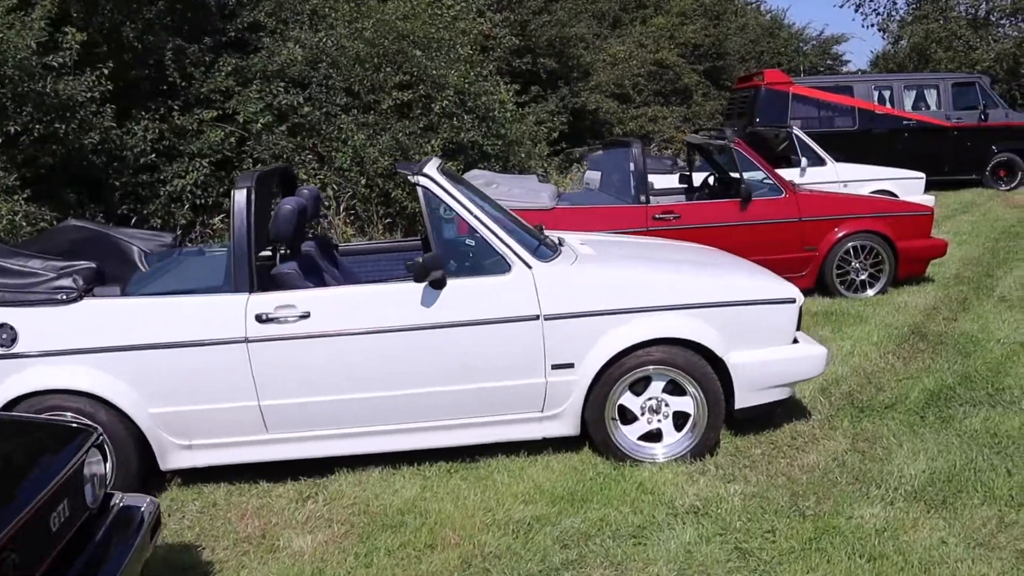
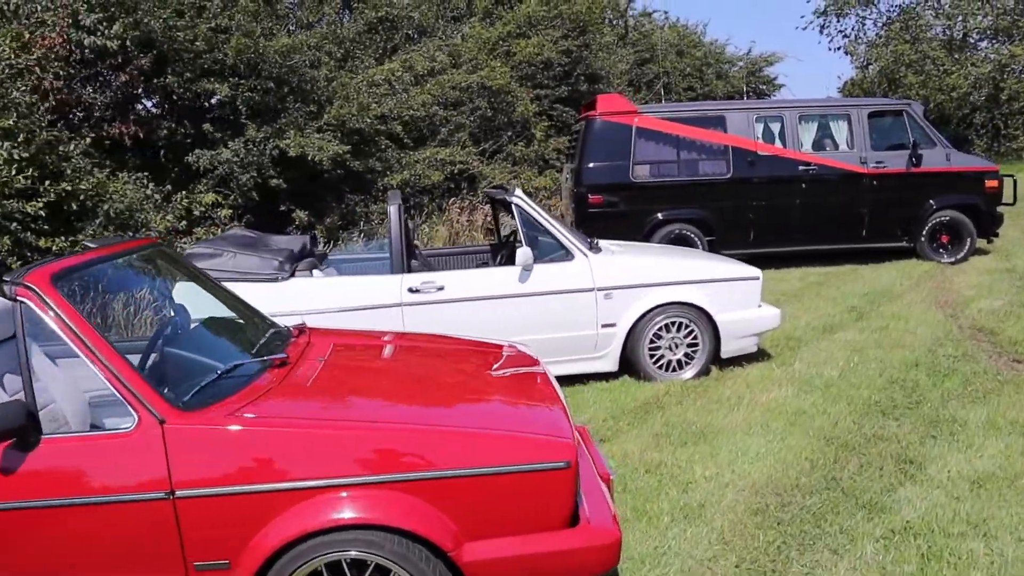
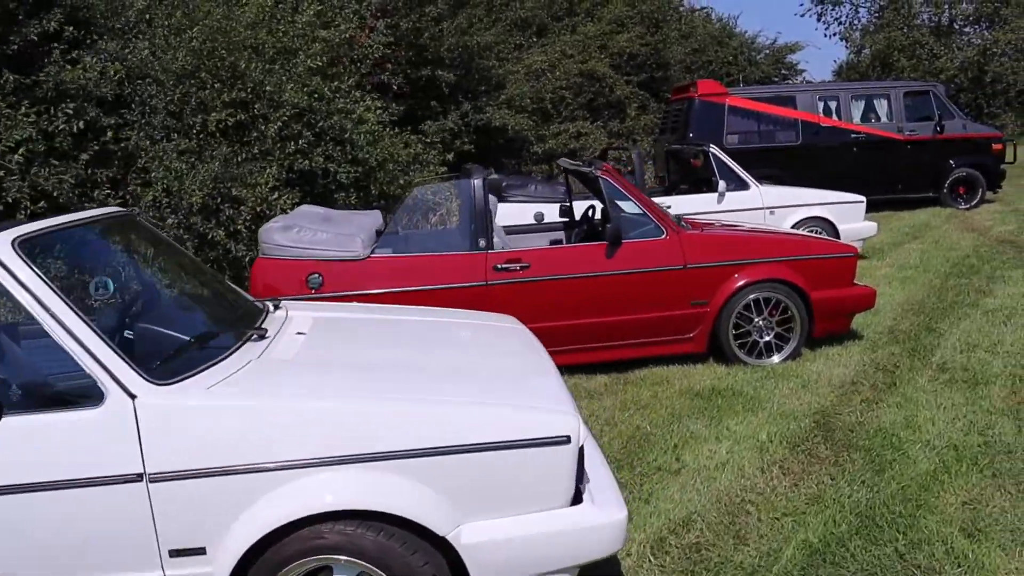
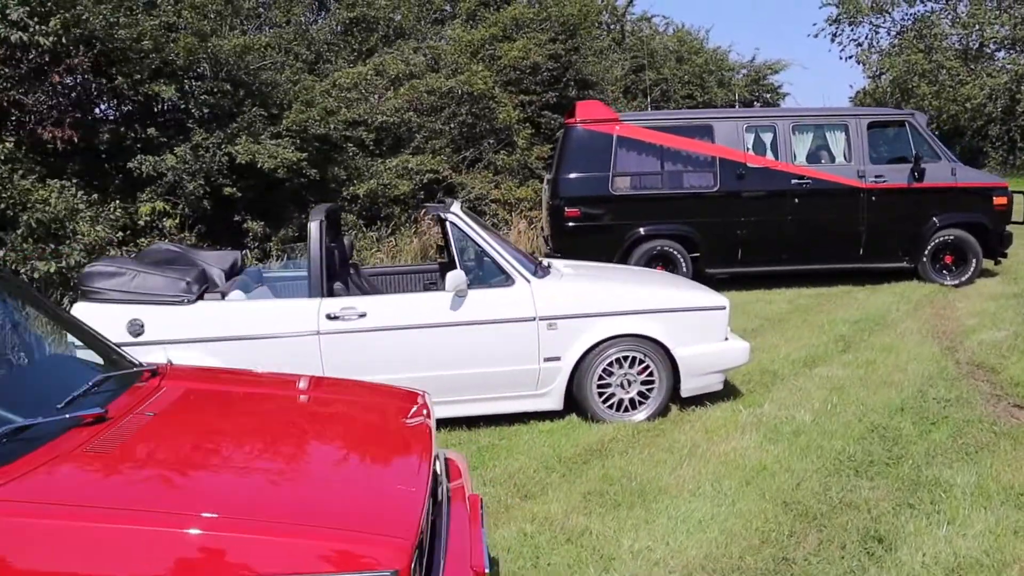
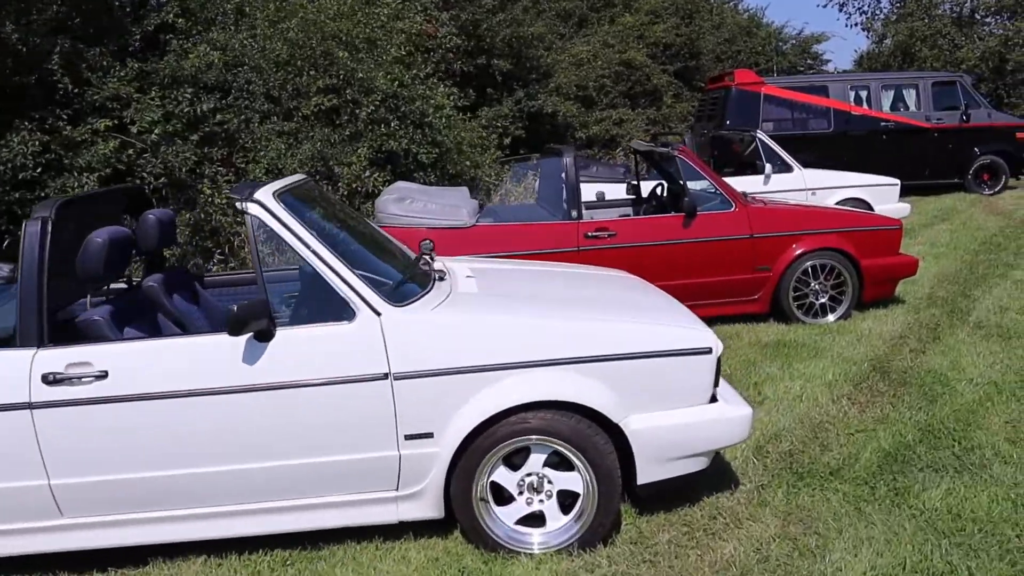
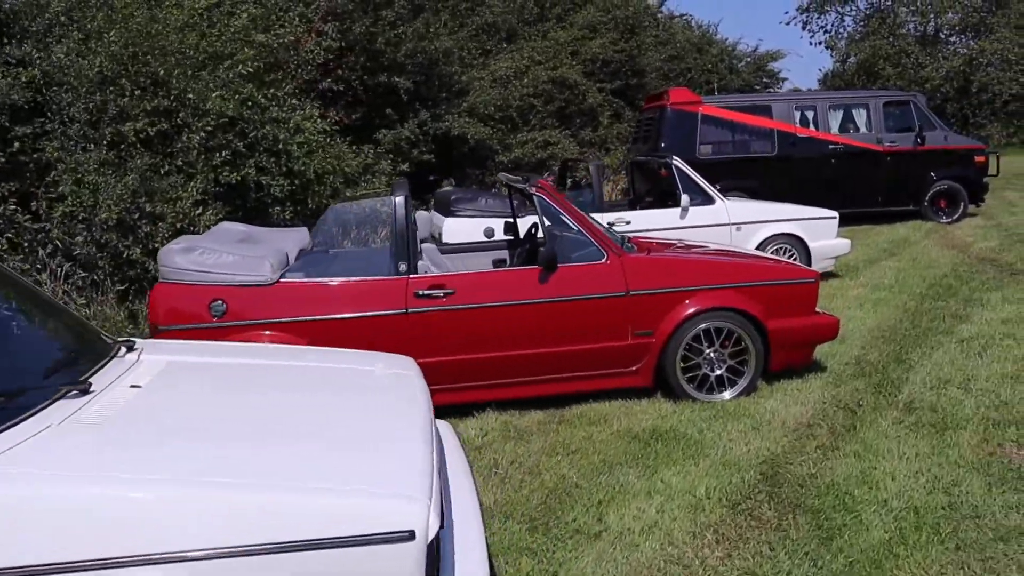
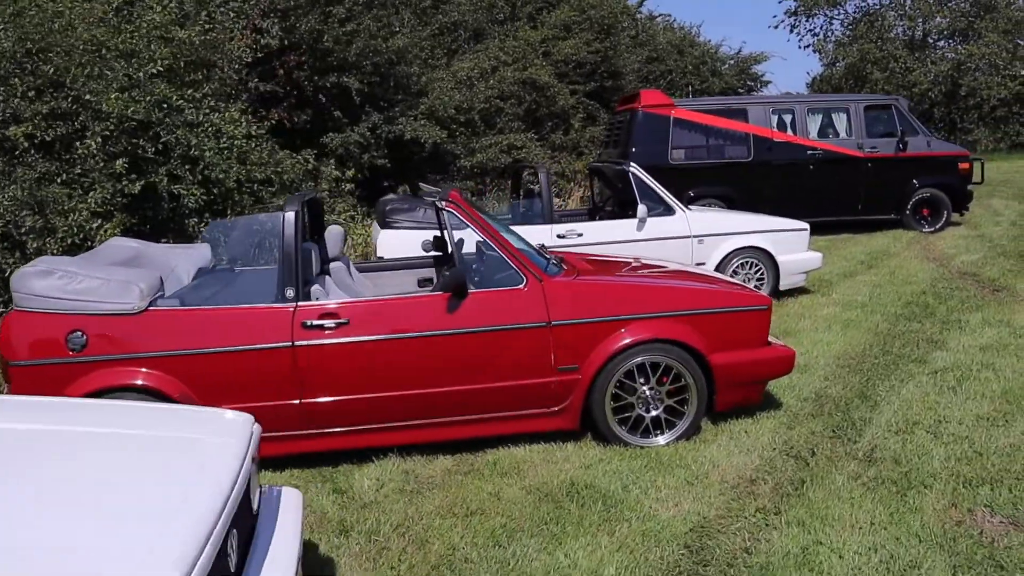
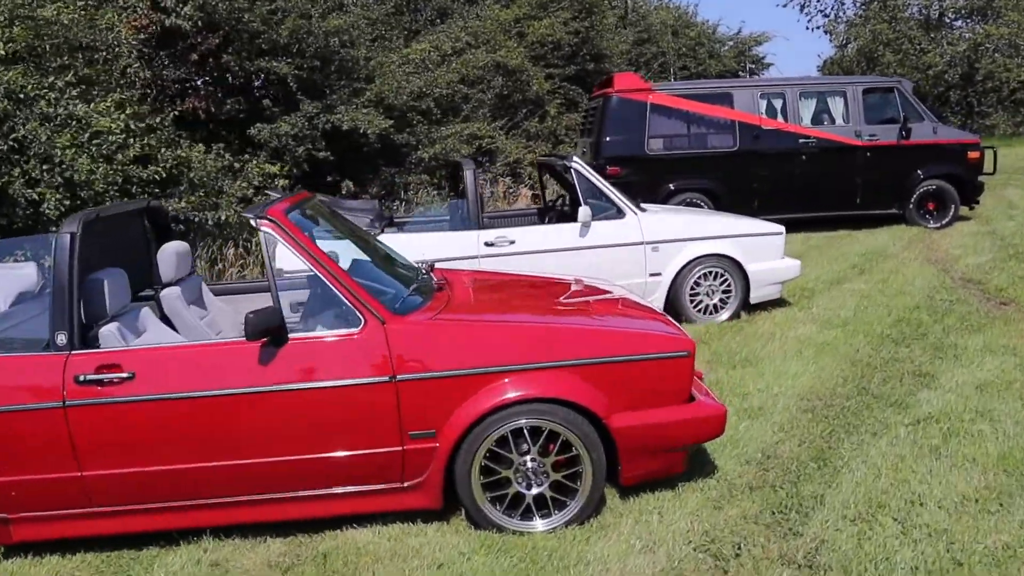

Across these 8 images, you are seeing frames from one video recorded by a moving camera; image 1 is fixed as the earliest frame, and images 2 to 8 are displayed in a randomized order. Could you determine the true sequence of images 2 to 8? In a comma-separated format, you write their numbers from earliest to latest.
5, 3, 6, 7, 8, 2, 4
